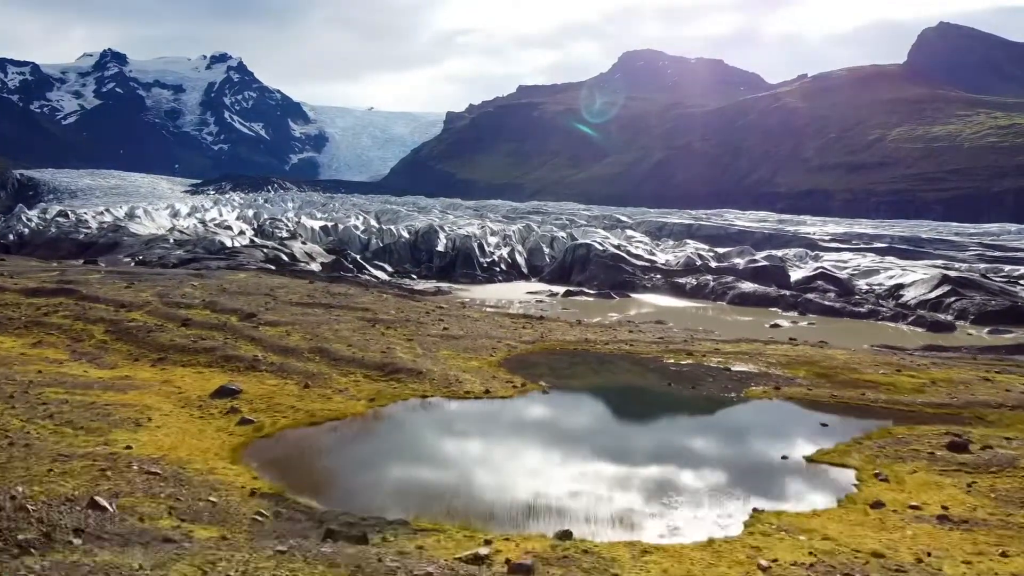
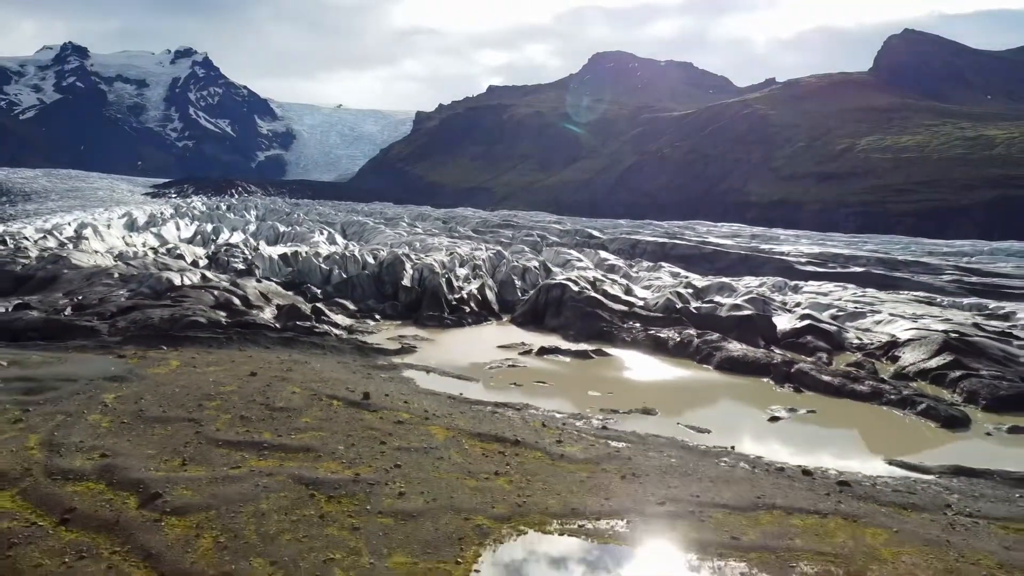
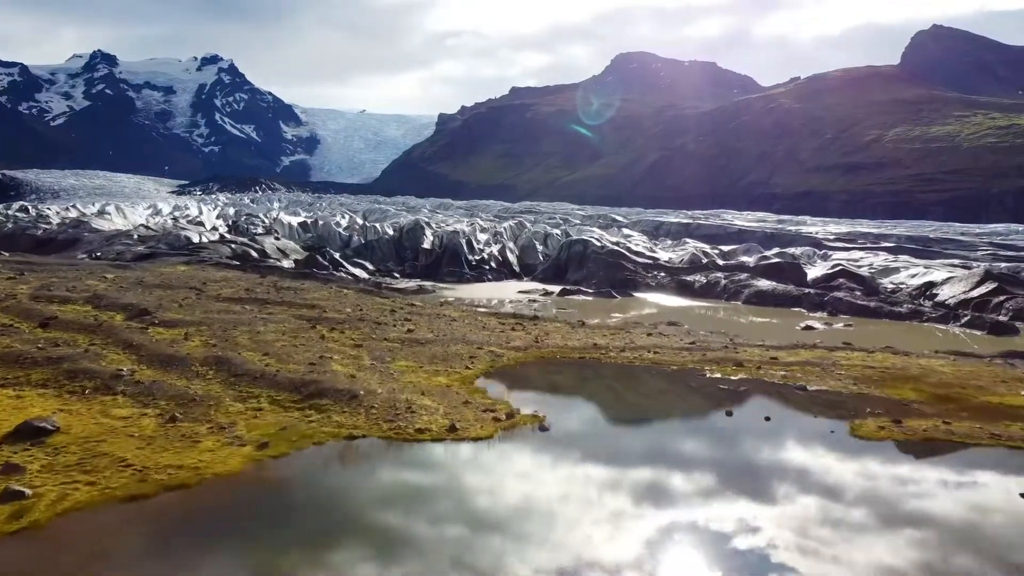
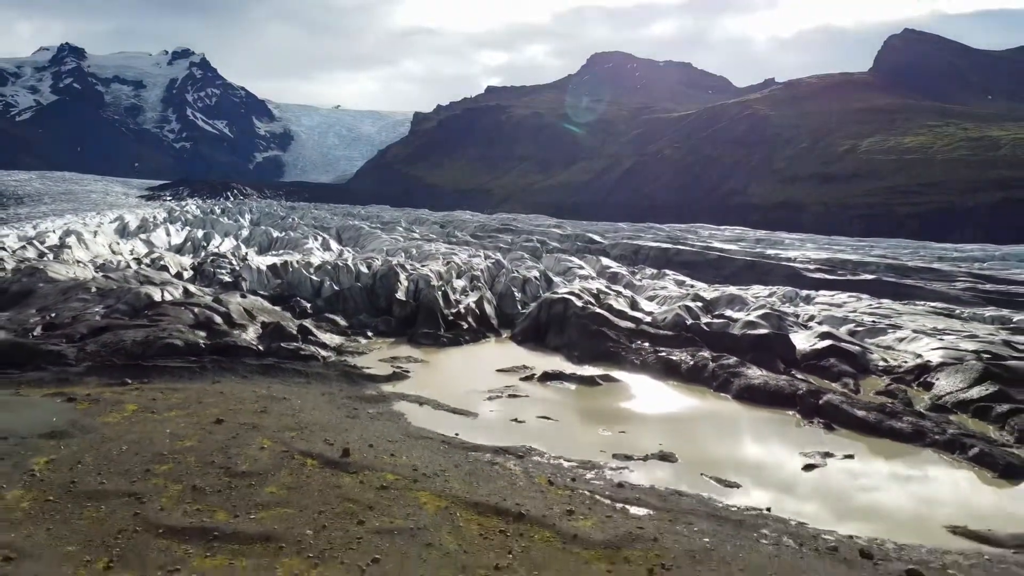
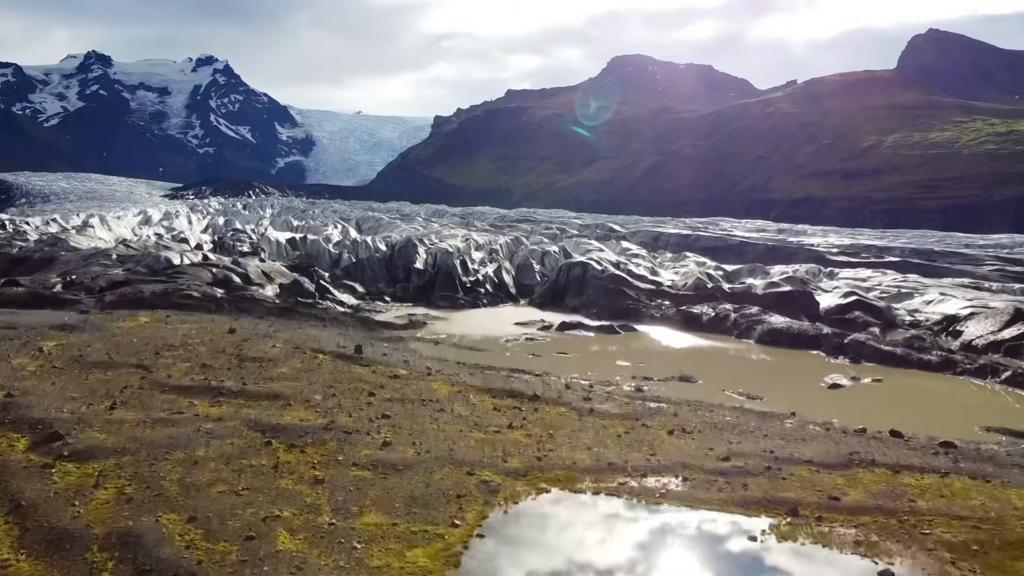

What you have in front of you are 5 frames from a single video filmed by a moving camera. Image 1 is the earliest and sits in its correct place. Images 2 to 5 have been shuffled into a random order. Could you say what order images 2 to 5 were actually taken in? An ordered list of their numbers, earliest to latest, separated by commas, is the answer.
3, 5, 4, 2
